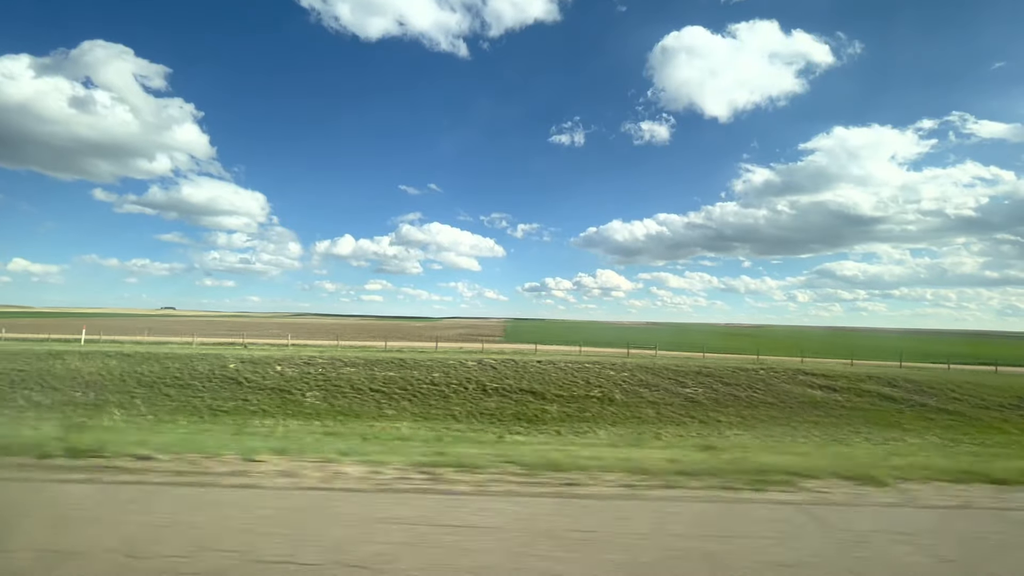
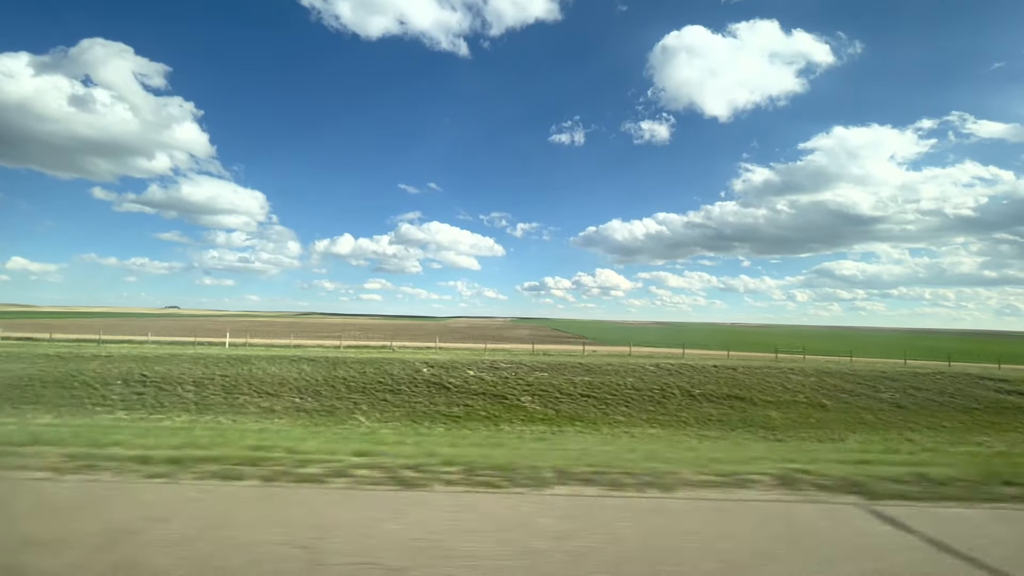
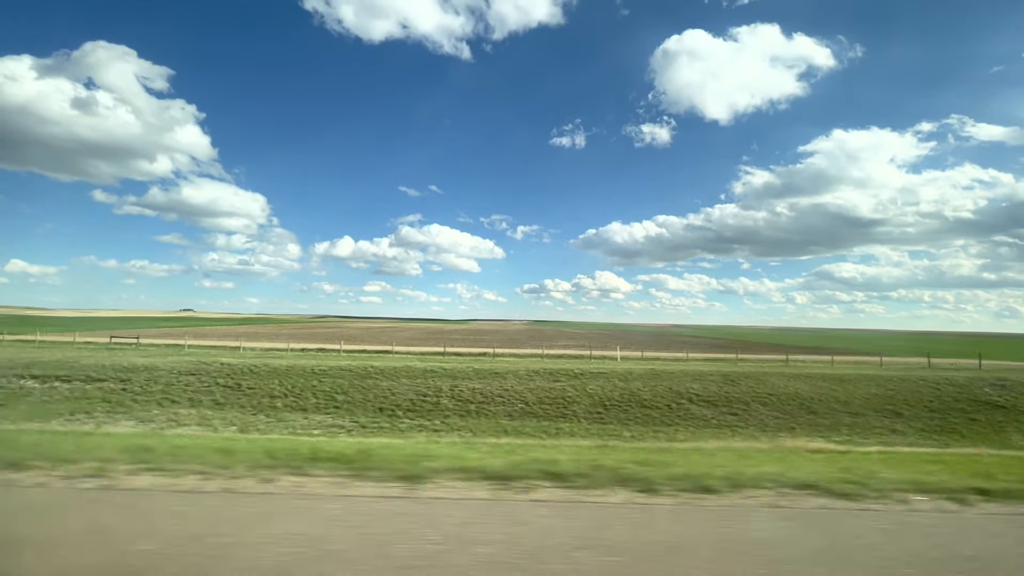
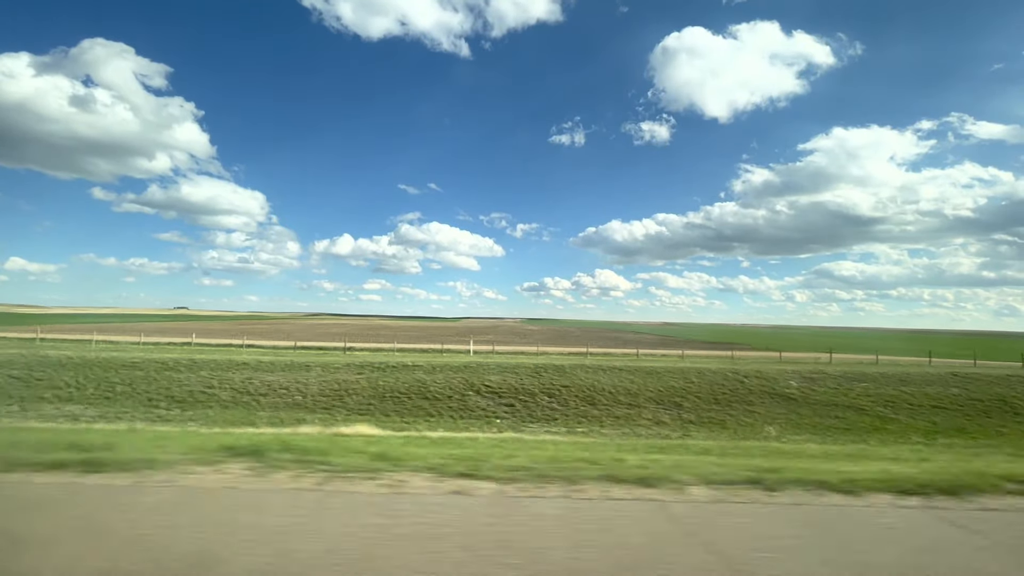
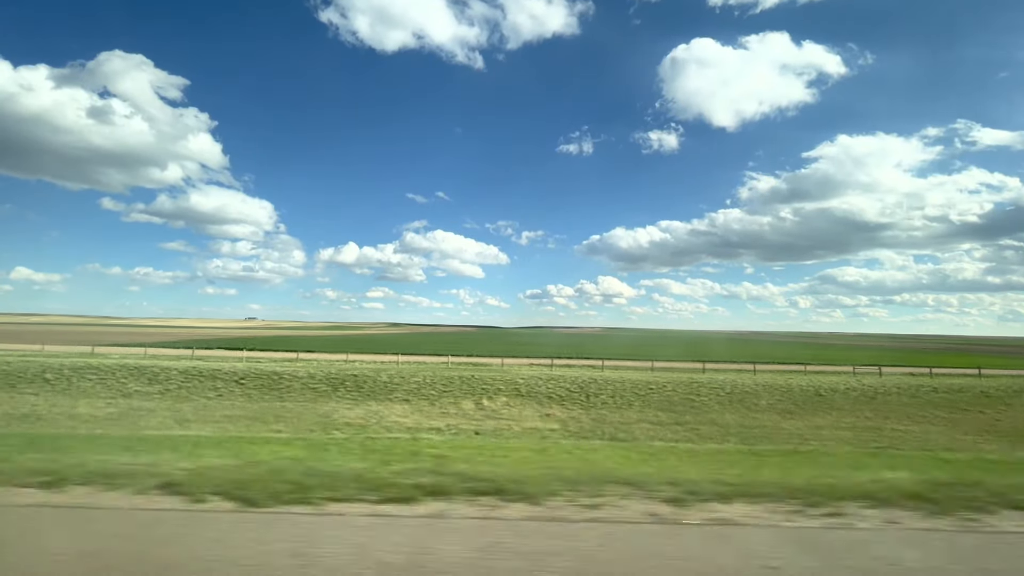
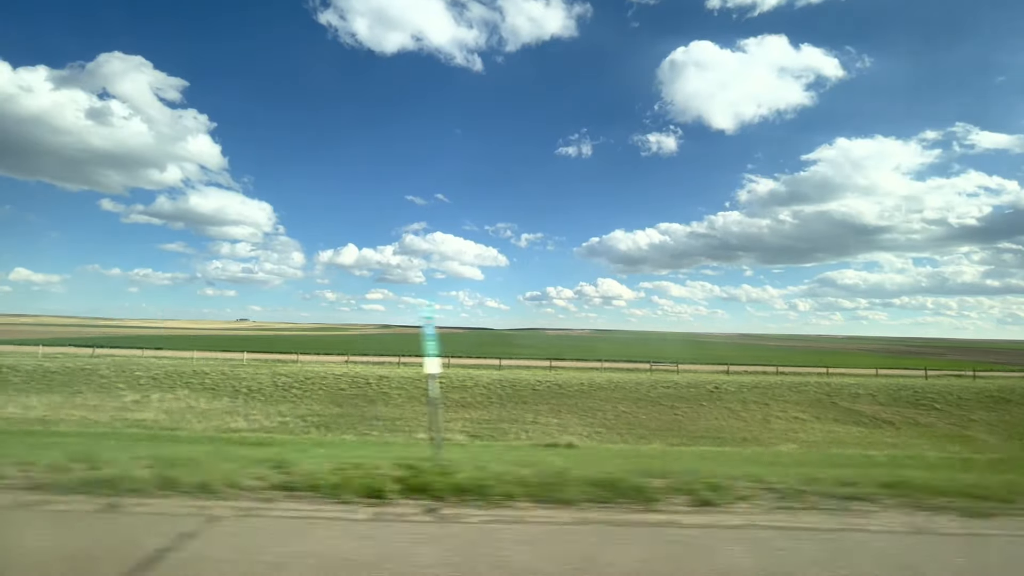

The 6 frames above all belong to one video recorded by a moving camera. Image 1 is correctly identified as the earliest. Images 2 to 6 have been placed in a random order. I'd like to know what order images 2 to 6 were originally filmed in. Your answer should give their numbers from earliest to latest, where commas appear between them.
2, 4, 3, 6, 5
